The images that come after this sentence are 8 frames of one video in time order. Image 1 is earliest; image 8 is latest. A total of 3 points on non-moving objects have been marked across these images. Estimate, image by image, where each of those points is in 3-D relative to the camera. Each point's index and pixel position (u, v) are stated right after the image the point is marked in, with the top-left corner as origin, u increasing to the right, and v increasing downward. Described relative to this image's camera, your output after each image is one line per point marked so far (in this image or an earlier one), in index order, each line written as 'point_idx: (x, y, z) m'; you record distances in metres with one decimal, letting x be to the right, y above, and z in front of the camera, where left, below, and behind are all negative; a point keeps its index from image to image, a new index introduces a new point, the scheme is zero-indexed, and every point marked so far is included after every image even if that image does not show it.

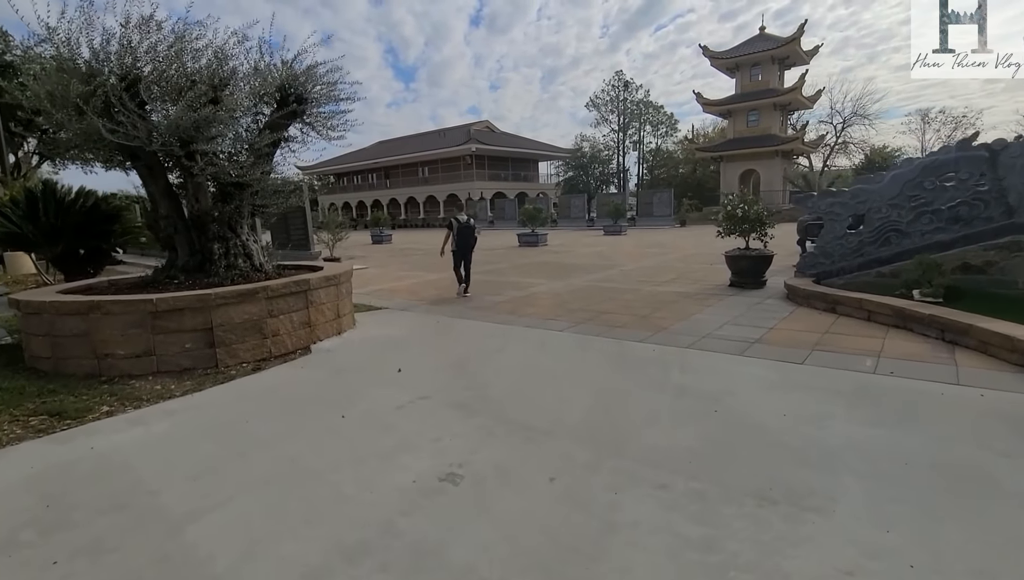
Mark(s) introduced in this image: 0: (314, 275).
0: (-2.1, +0.2, +5.4) m
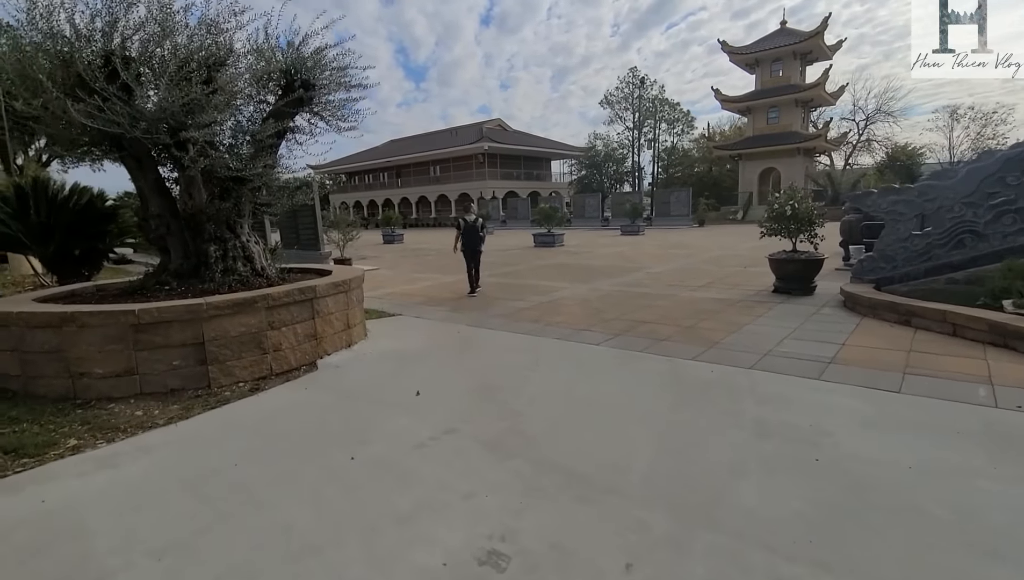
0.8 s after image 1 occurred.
0: (-1.8, +0.1, +4.8) m
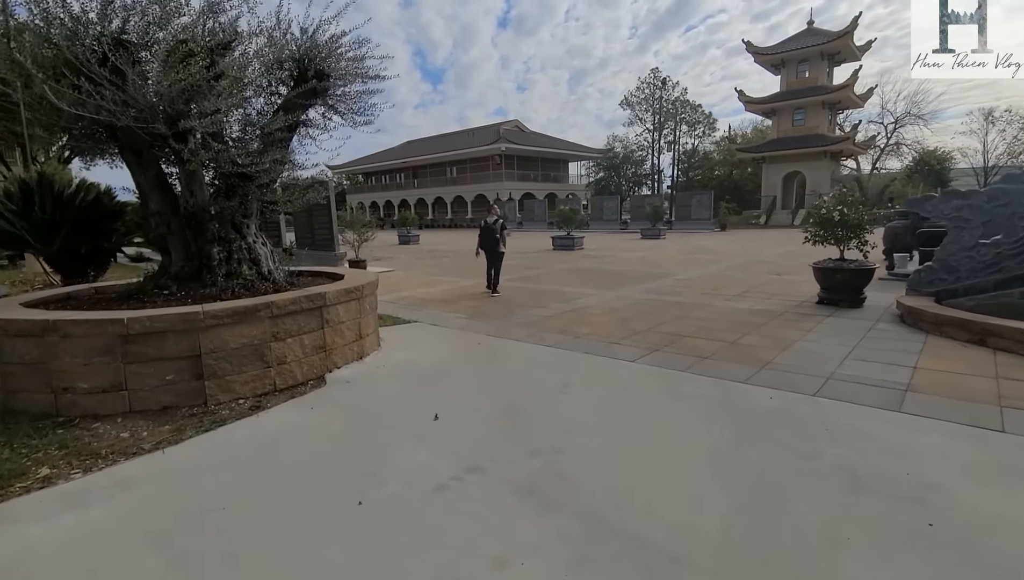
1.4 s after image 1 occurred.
0: (-1.6, 0.0, +4.3) m
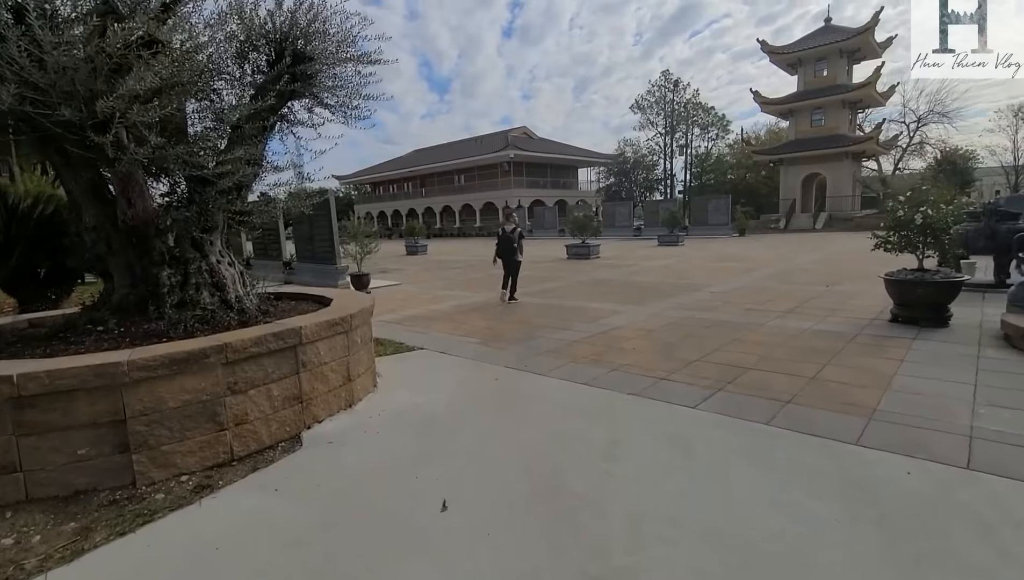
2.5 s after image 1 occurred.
0: (-1.4, -0.2, +3.4) m
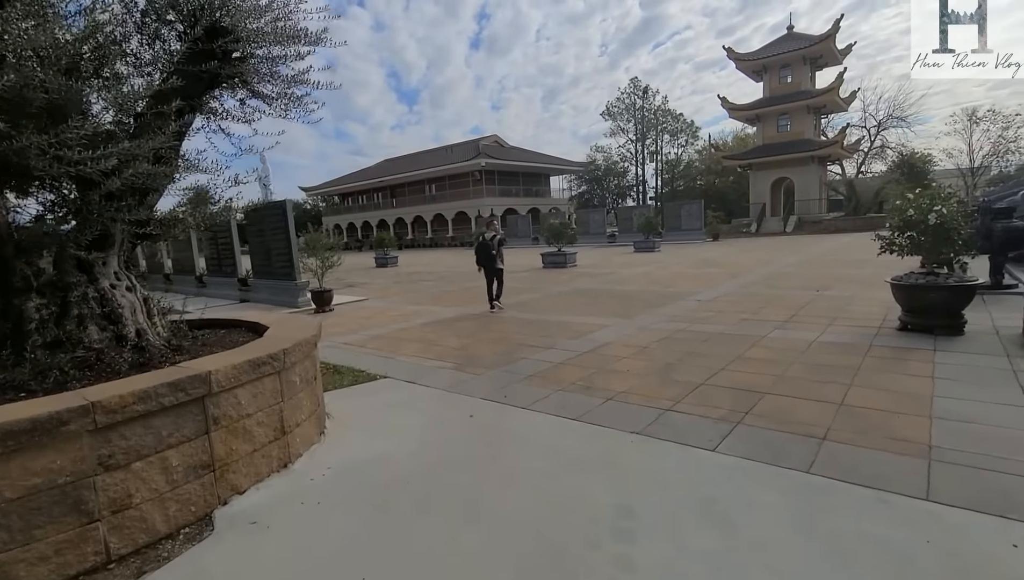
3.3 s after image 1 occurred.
0: (-1.5, -0.4, +2.6) m
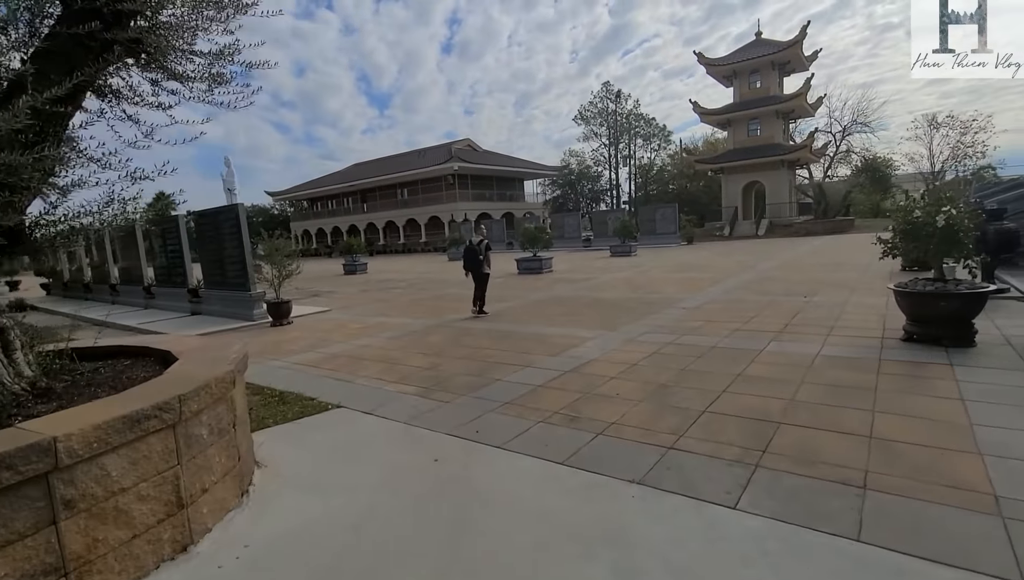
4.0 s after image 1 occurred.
0: (-1.6, -0.5, +1.9) m
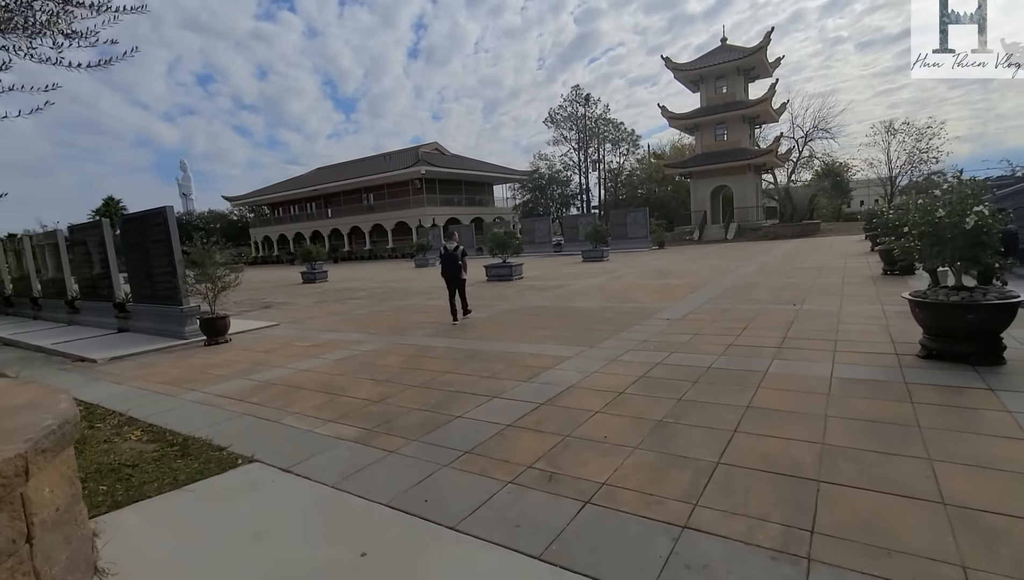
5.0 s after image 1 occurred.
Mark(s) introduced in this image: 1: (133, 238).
0: (-1.7, -0.6, +0.9) m
1: (-7.6, +1.0, +10.0) m
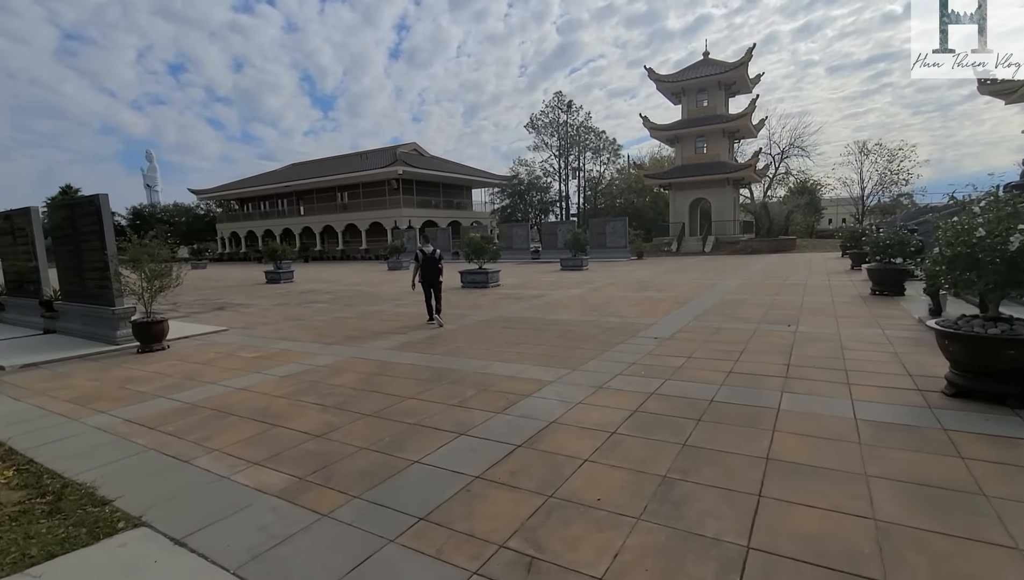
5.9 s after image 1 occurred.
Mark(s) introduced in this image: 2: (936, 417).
0: (-1.8, -0.6, +0.1) m
1: (-8.0, +1.1, +8.9) m
2: (+3.1, -0.9, +3.6) m
